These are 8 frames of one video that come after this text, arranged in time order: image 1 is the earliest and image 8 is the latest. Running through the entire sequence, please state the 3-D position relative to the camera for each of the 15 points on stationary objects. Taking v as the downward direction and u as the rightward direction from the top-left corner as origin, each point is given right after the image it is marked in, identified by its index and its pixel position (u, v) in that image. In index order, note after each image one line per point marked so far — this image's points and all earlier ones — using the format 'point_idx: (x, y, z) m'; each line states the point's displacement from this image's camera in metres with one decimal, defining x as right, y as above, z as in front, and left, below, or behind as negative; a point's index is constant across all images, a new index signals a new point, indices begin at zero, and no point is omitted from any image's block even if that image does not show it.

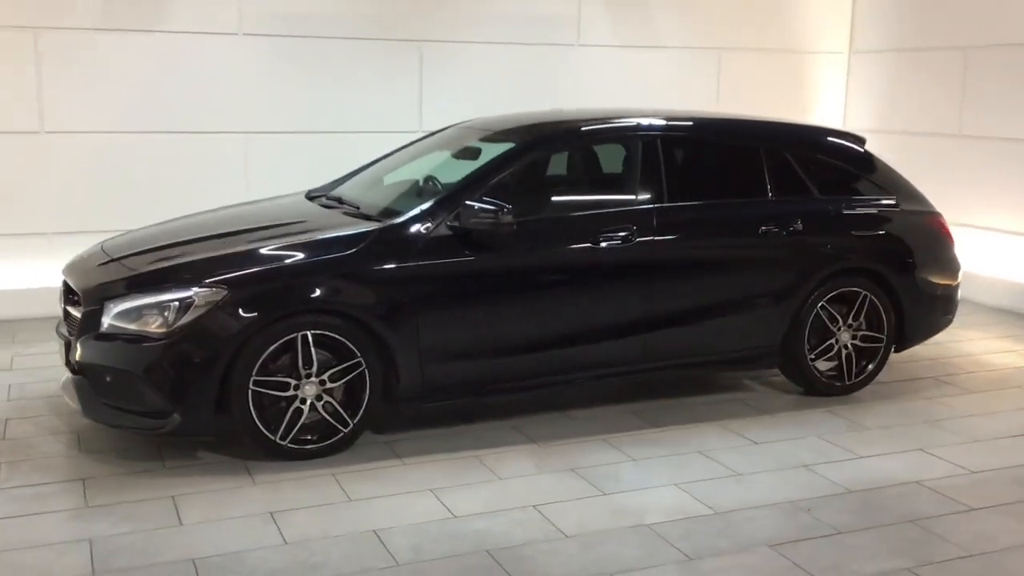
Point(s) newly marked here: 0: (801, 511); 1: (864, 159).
0: (+1.1, -0.8, +4.0) m
1: (+1.8, +0.7, +5.7) m
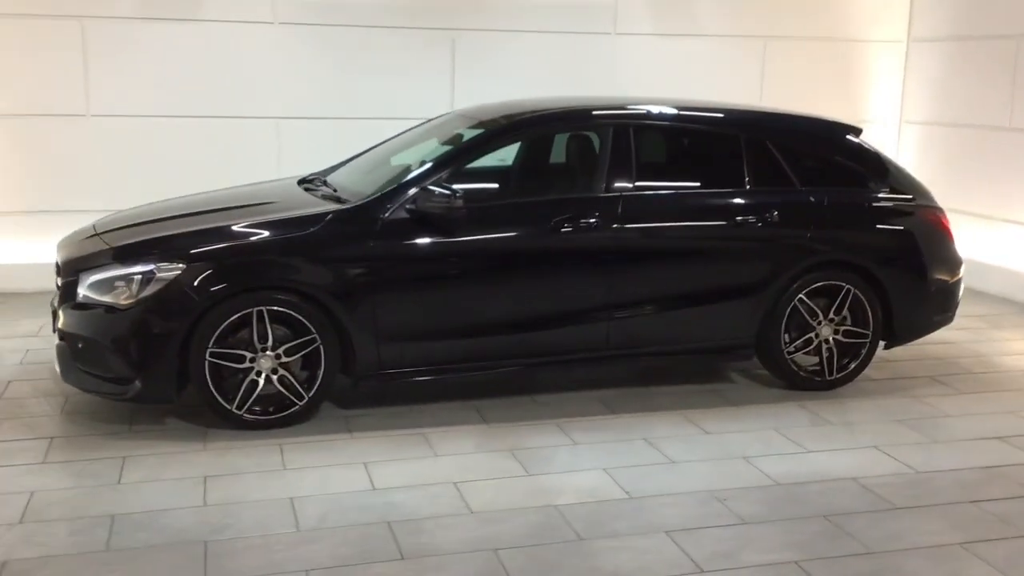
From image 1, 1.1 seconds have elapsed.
0: (+0.8, -0.8, +4.0) m
1: (+1.8, +0.7, +5.6) m
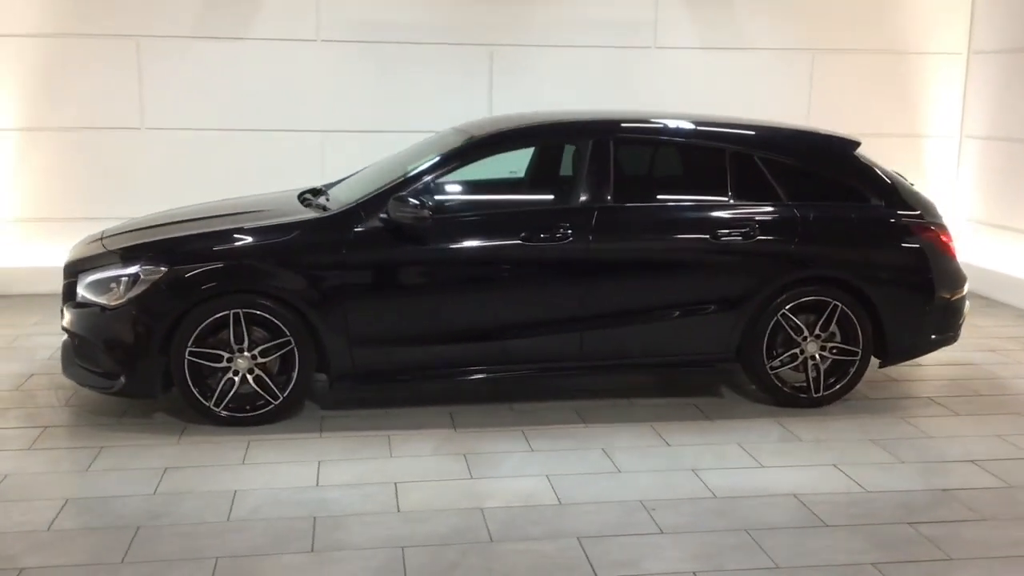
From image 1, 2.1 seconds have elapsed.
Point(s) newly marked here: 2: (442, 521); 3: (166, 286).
0: (+0.5, -0.8, +4.0) m
1: (+1.7, +0.6, +5.5) m
2: (-0.3, -0.8, +3.9) m
3: (-1.5, 0.0, +4.8) m
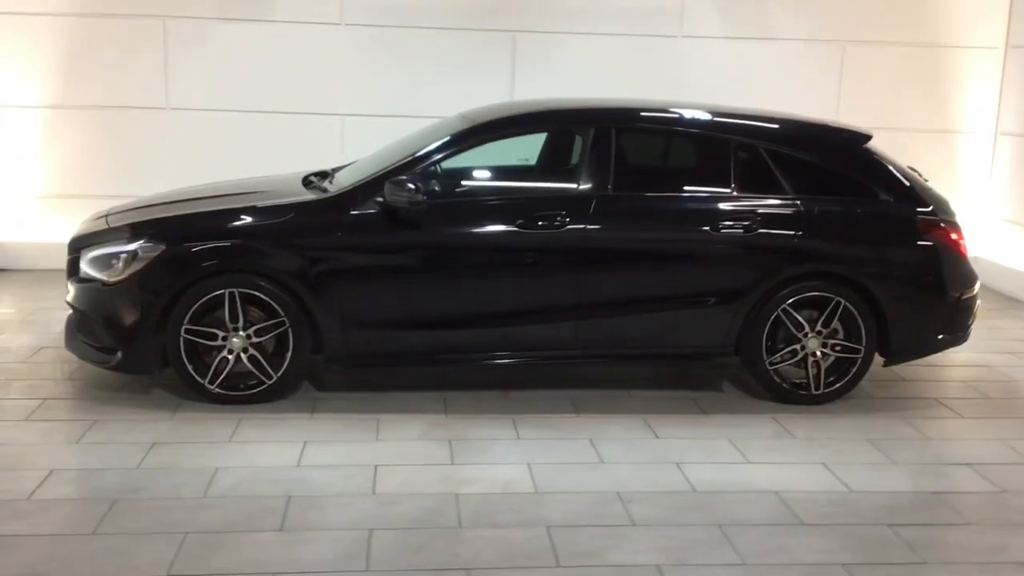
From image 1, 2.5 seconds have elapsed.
0: (+0.4, -0.8, +4.0) m
1: (+1.7, +0.7, +5.4) m
2: (-0.3, -0.8, +3.9) m
3: (-1.6, +0.1, +4.9) m
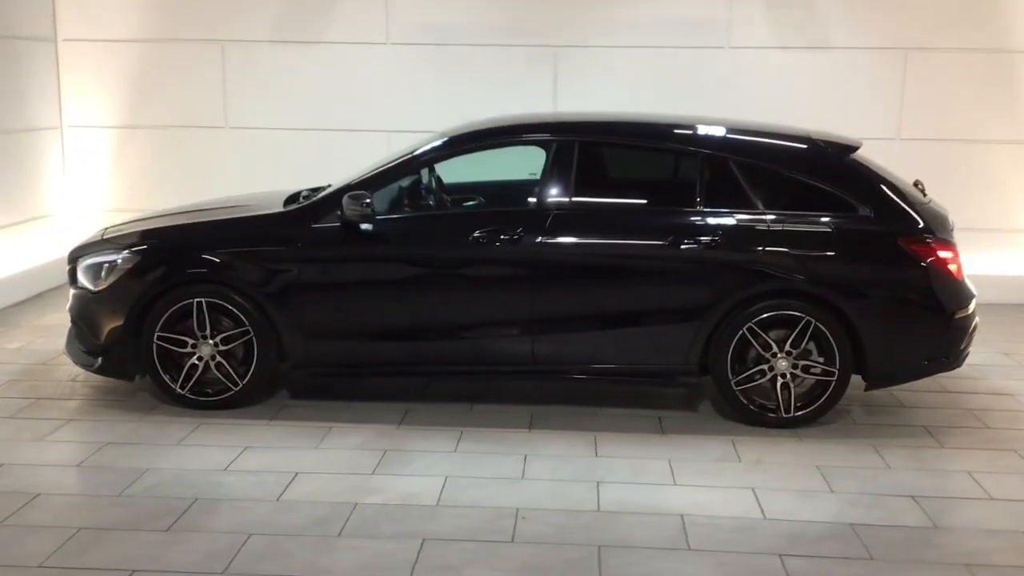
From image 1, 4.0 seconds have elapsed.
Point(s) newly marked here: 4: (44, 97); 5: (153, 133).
0: (0.0, -0.8, +4.0) m
1: (+1.5, +0.6, +5.1) m
2: (-0.7, -0.8, +4.0) m
3: (-1.8, +0.1, +5.2) m
4: (-3.7, +1.5, +8.5) m
5: (-2.9, +1.2, +8.6) m
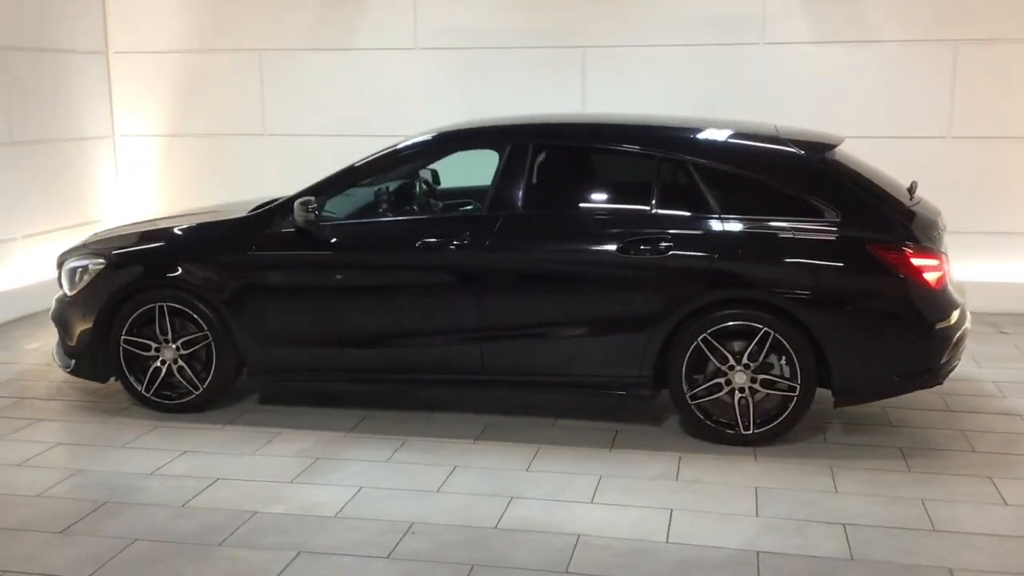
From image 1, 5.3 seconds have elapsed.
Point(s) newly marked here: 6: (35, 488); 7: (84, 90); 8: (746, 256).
0: (-0.4, -0.9, +3.8) m
1: (+1.3, +0.5, +4.8) m
2: (-1.1, -0.9, +4.0) m
3: (-2.0, 0.0, +5.3) m
4: (-3.4, +1.5, +8.8) m
5: (-2.6, +1.2, +8.9) m
6: (-1.9, -0.8, +4.3) m
7: (-3.4, +1.6, +8.7) m
8: (+1.0, +0.1, +4.7) m
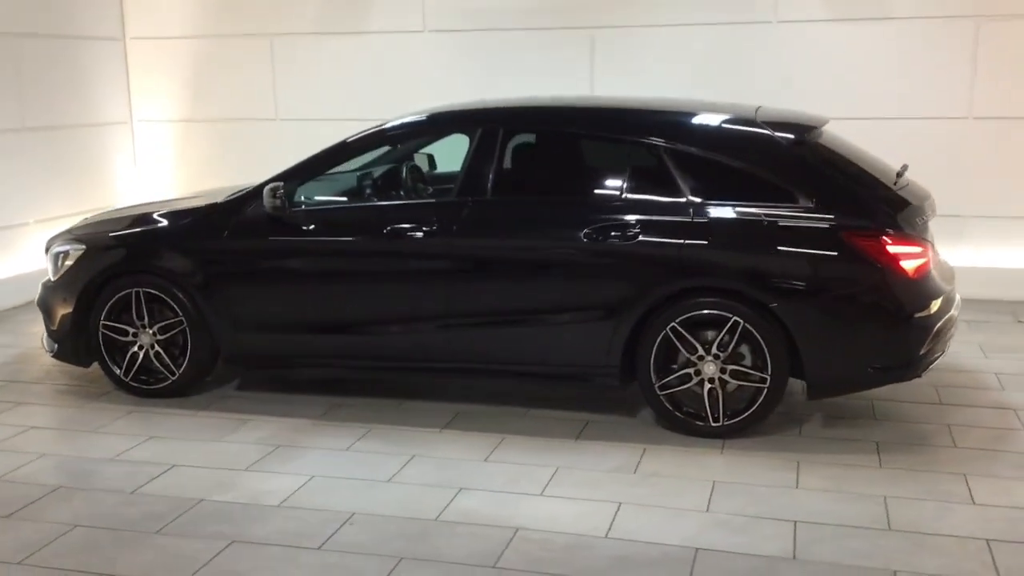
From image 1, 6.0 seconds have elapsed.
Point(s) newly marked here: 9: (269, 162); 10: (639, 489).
0: (-0.6, -0.8, +3.8) m
1: (+1.2, +0.6, +4.6) m
2: (-1.3, -0.8, +4.0) m
3: (-2.1, +0.1, +5.3) m
4: (-3.3, +1.6, +8.9) m
5: (-2.5, +1.3, +8.9) m
6: (-2.1, -0.7, +4.4) m
7: (-3.3, +1.7, +8.8) m
8: (+0.9, +0.2, +4.6) m
9: (-2.0, +1.0, +8.8) m
10: (+0.5, -0.8, +4.1) m
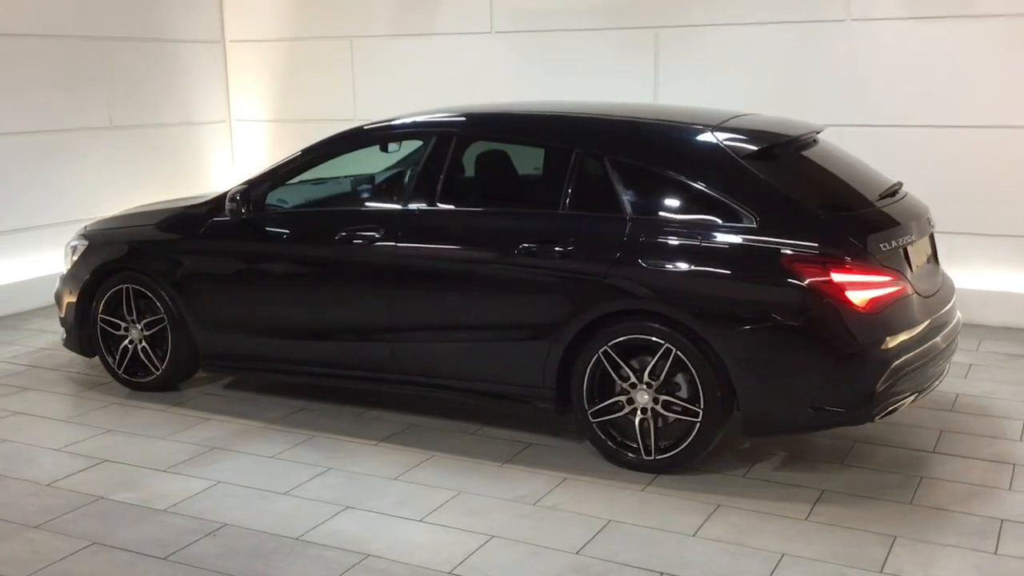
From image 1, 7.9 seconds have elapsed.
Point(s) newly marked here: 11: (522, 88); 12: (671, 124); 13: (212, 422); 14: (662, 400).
0: (-1.1, -0.9, +3.8) m
1: (+0.9, +0.5, +4.2) m
2: (-1.7, -0.8, +4.1) m
3: (-2.2, +0.1, +5.6) m
4: (-2.6, +1.7, +9.3) m
5: (-1.8, +1.4, +9.1) m
6: (-2.4, -0.7, +4.6) m
7: (-2.7, +1.8, +9.2) m
8: (+0.6, +0.1, +4.2) m
9: (-1.4, +1.0, +8.9) m
10: (+0.1, -0.8, +3.9) m
11: (+0.1, +1.5, +8.1) m
12: (+0.7, +0.7, +4.5) m
13: (-1.4, -0.6, +5.1) m
14: (+0.6, -0.4, +4.3) m
